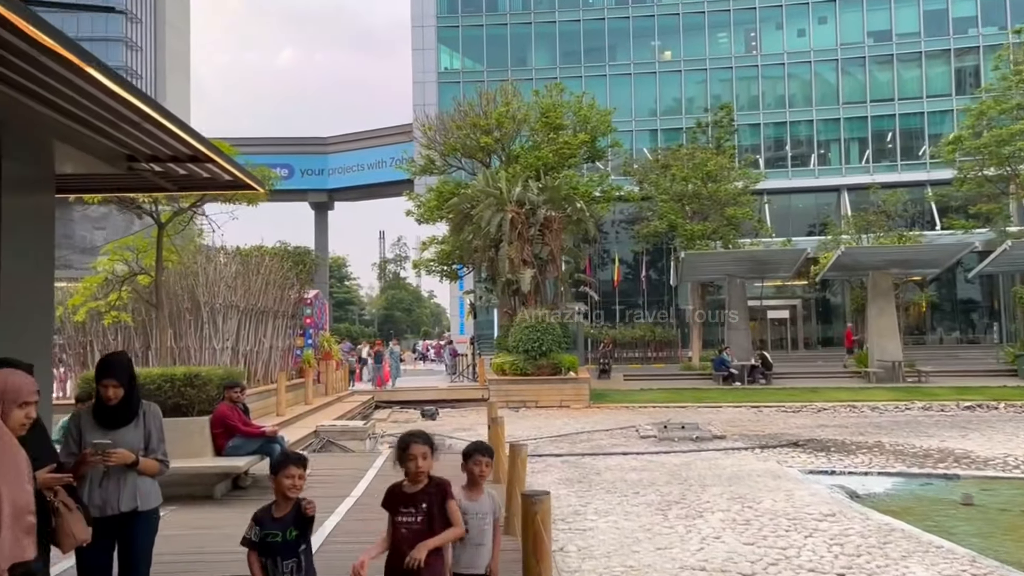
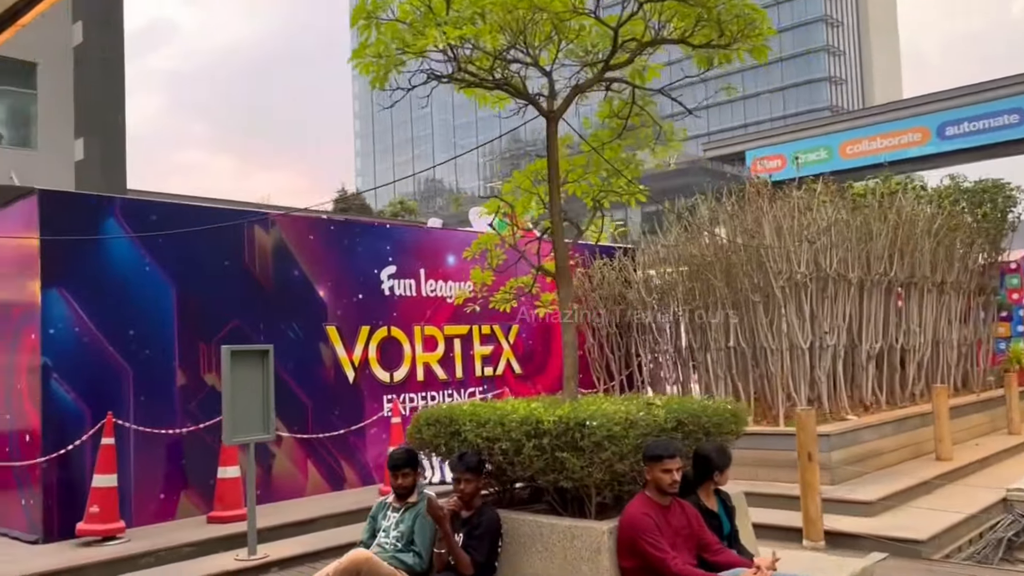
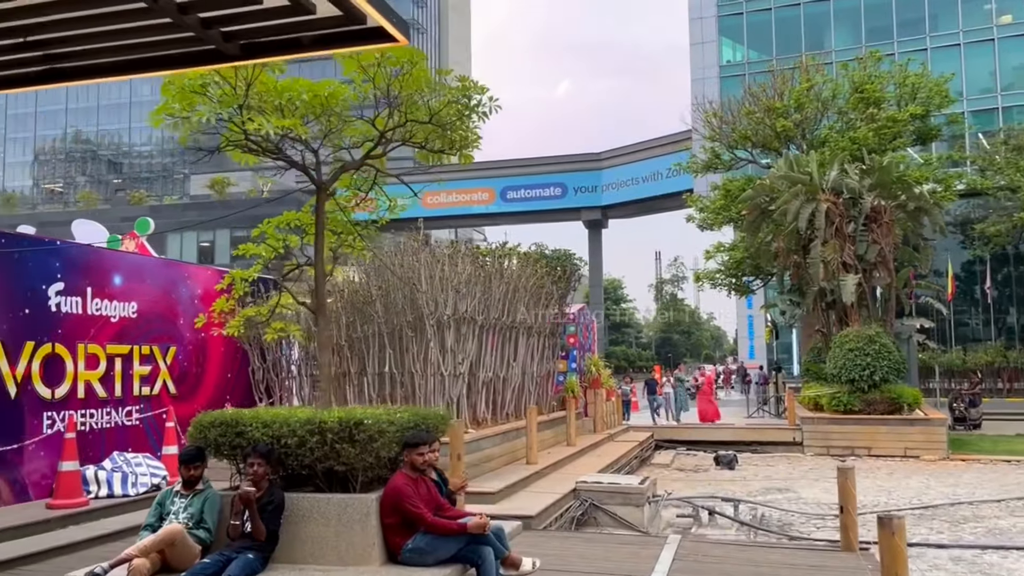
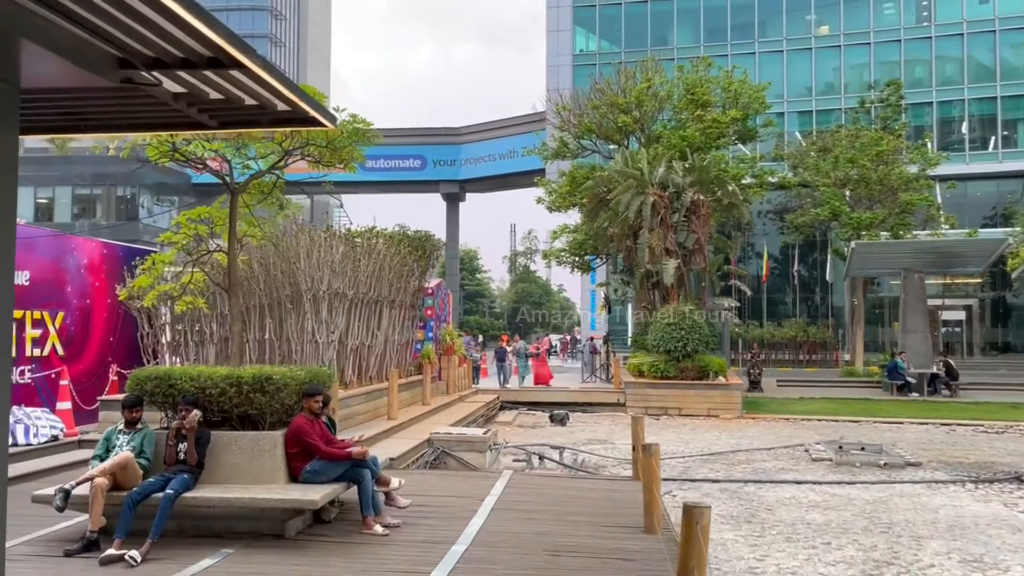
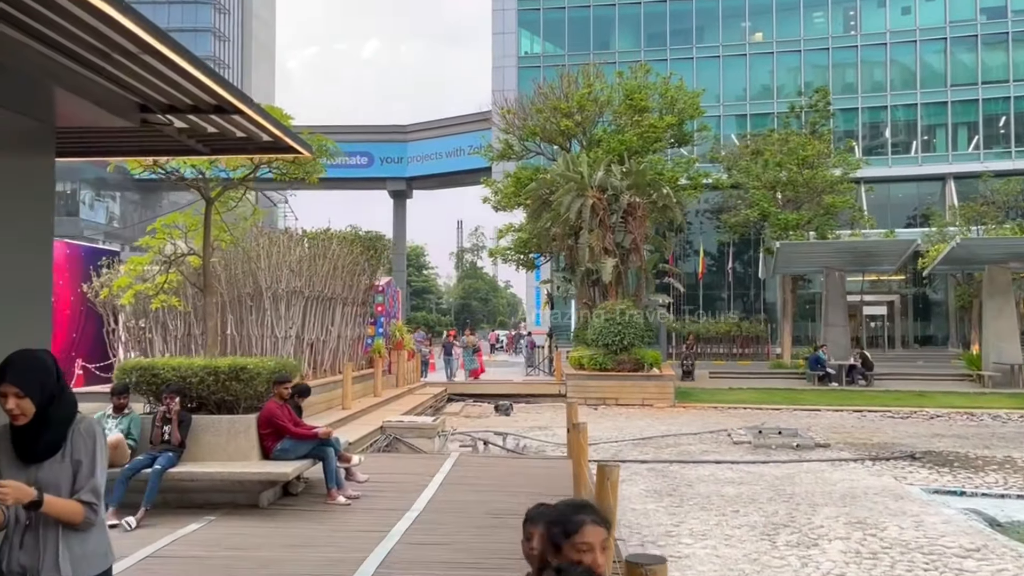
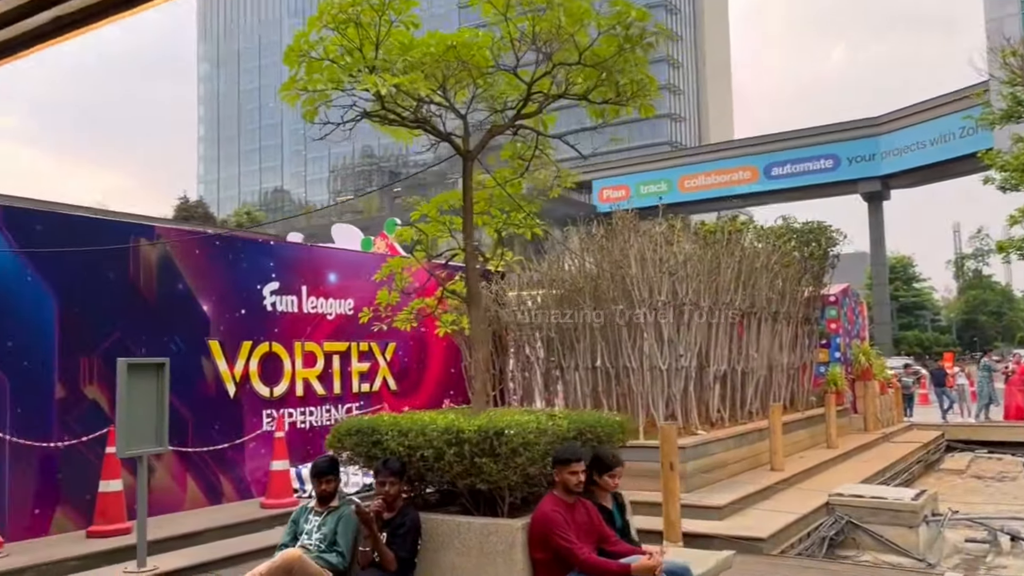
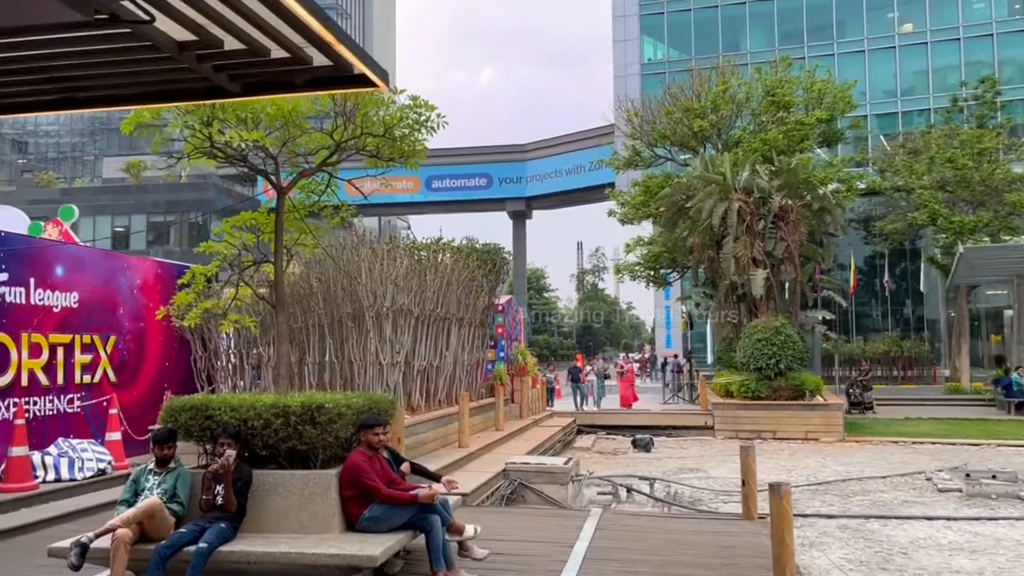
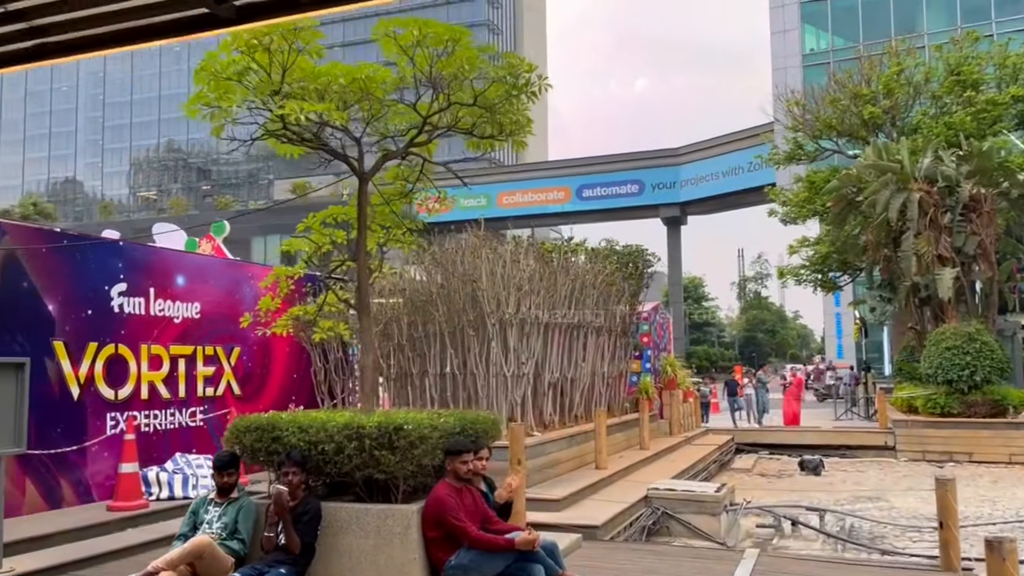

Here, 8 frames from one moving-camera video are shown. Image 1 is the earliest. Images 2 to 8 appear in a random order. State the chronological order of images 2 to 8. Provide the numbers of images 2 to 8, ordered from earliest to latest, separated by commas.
5, 4, 7, 3, 8, 6, 2
